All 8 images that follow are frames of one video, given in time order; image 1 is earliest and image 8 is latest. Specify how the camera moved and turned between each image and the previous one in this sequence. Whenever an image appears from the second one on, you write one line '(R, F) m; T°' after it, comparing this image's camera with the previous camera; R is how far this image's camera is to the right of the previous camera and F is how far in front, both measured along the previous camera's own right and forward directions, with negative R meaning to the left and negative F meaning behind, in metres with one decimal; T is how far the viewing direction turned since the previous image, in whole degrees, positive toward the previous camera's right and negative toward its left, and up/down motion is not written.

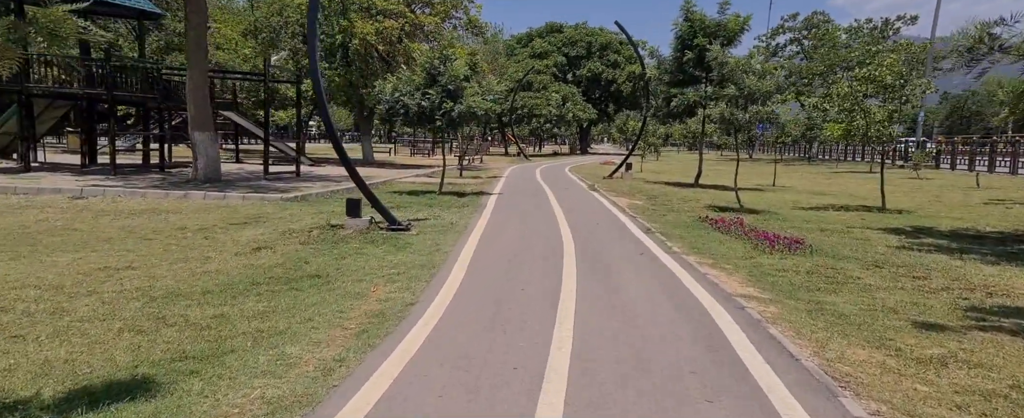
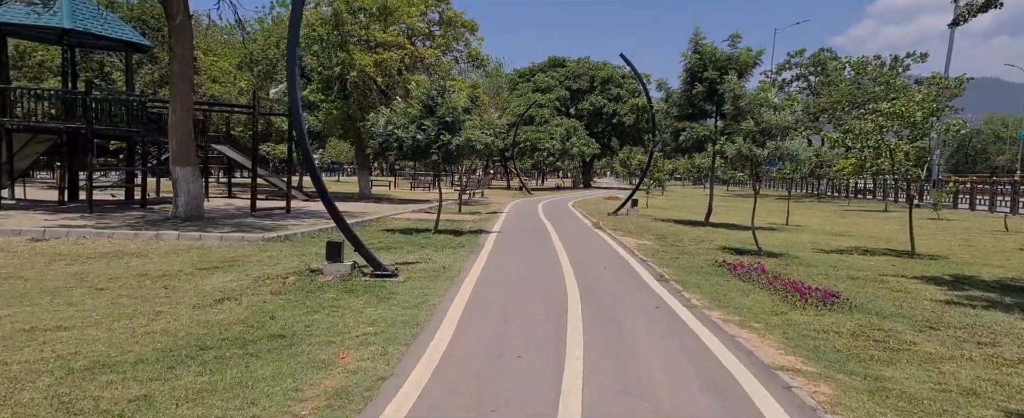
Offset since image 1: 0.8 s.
(+0.1, +1.0) m; 0°
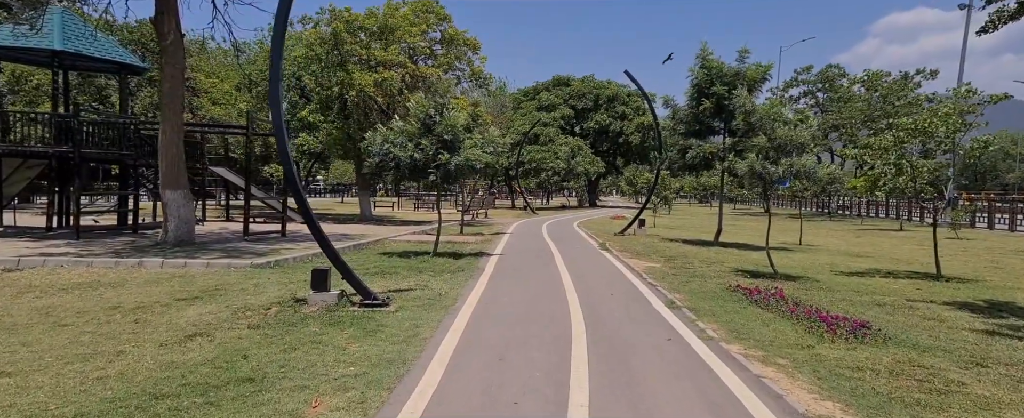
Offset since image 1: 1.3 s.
(+0.1, +0.6) m; -1°
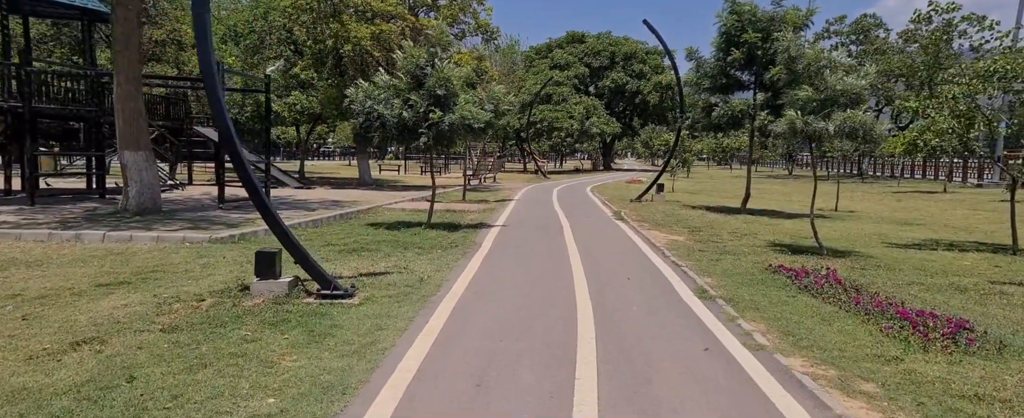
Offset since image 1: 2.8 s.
(+0.2, +1.8) m; -1°
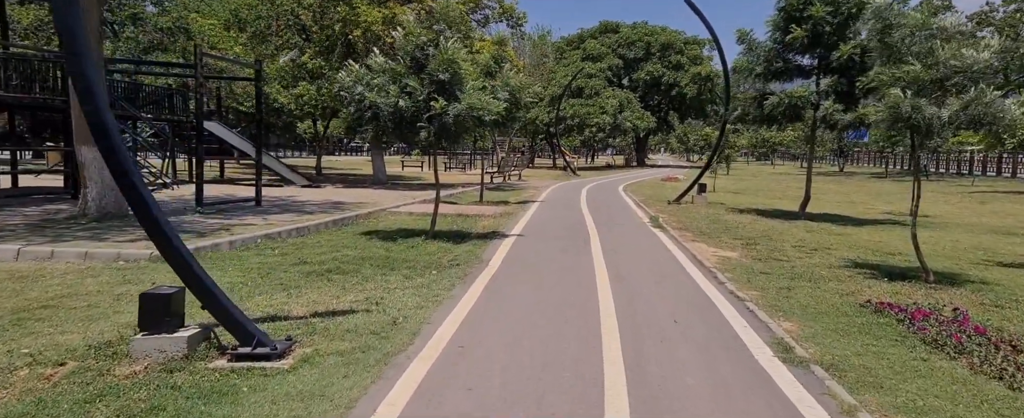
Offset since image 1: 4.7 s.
(+0.3, +2.3) m; -3°
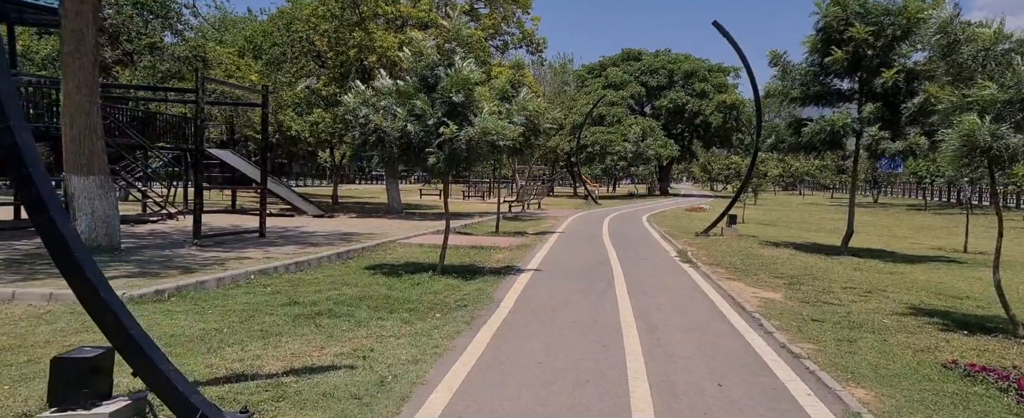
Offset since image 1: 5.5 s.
(+0.1, +1.0) m; -2°
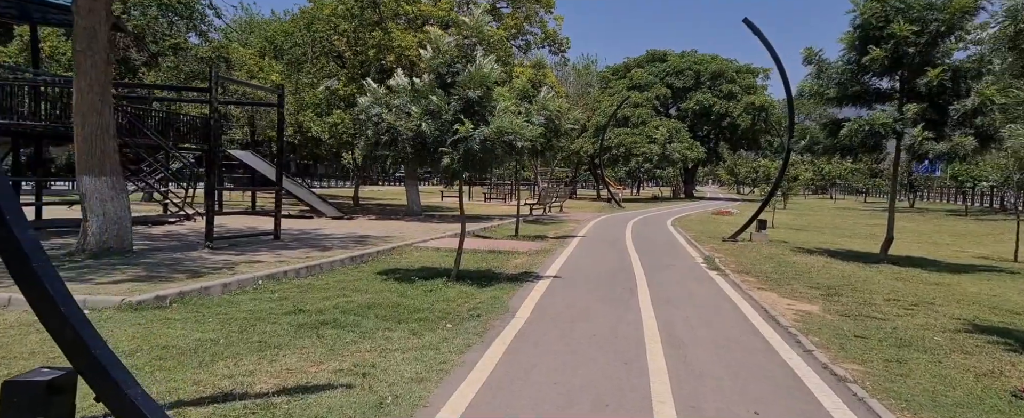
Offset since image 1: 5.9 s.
(+0.1, +0.5) m; -2°
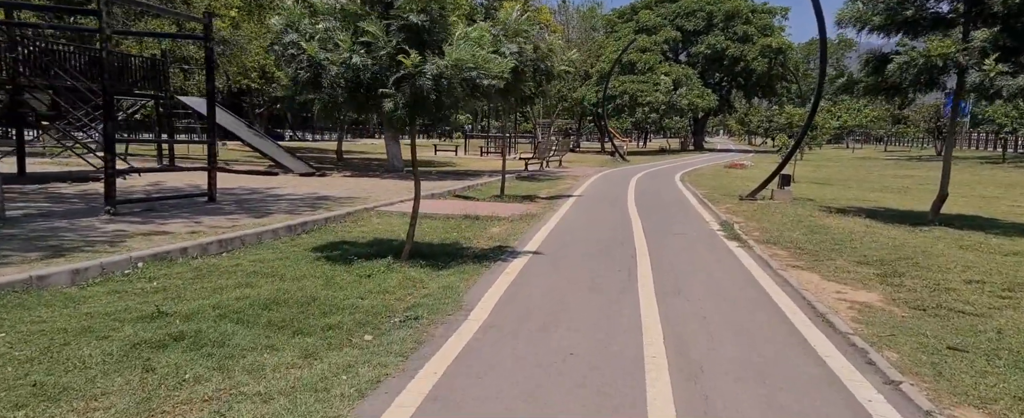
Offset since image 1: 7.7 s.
(+0.5, +2.4) m; -1°
